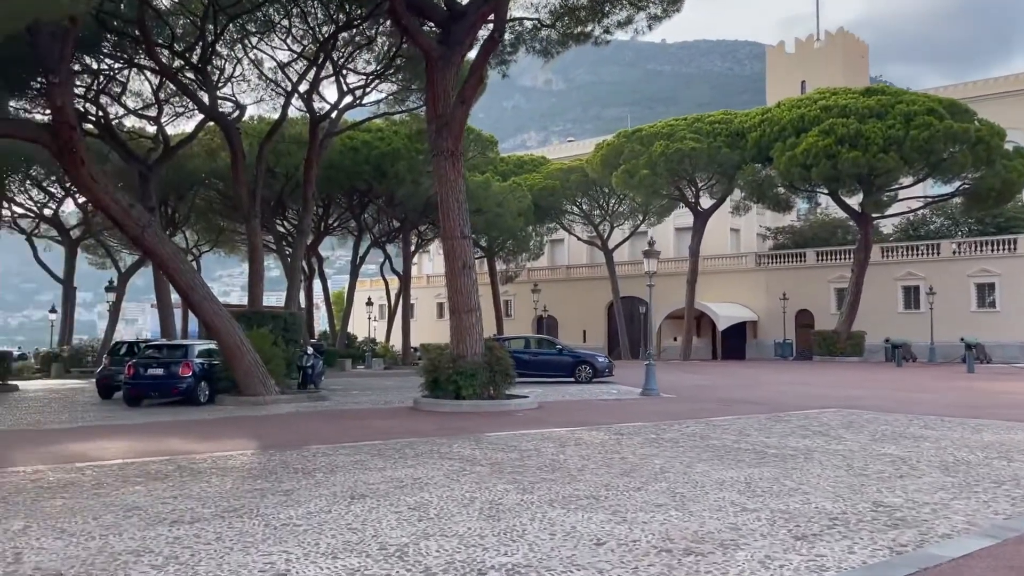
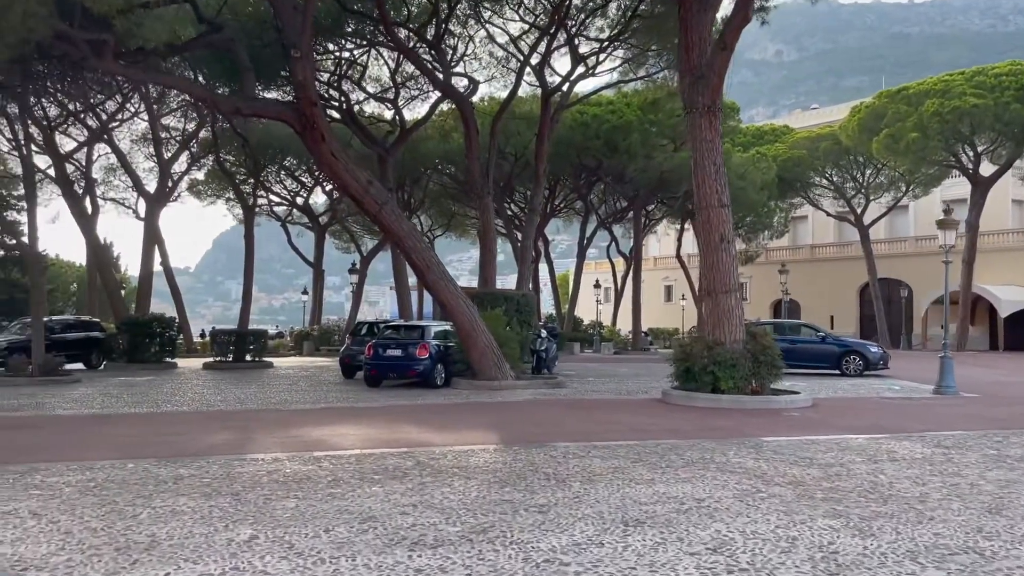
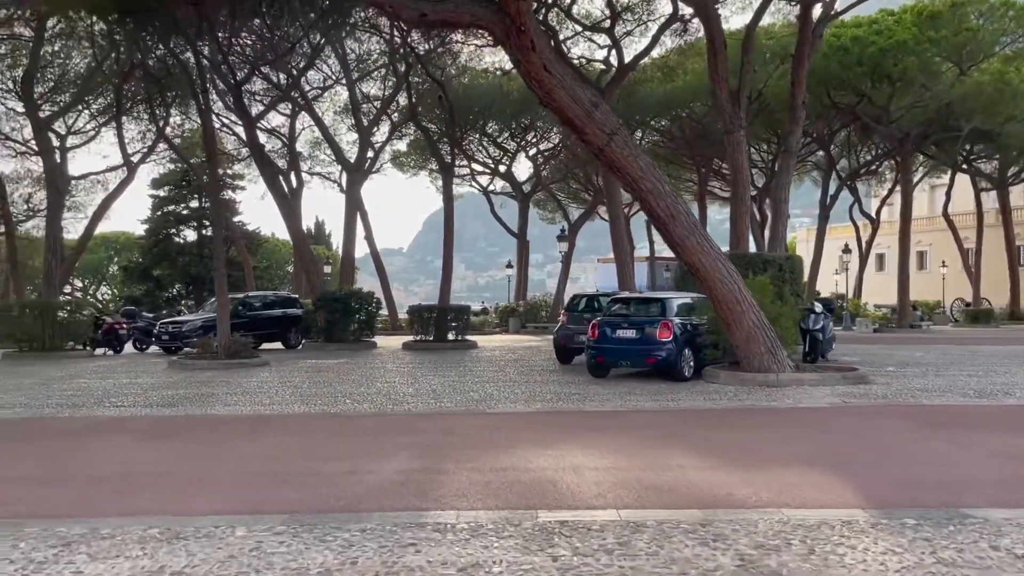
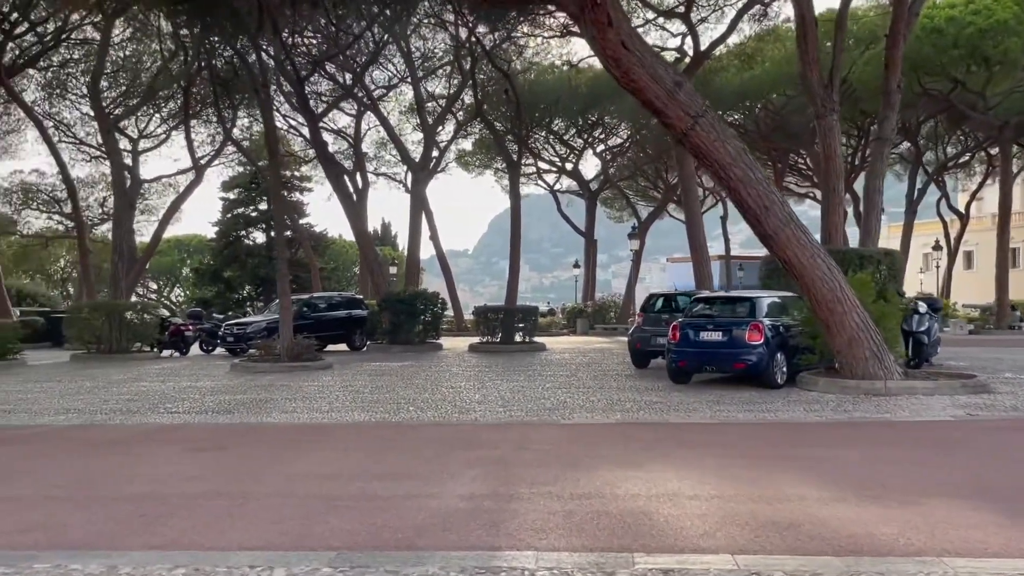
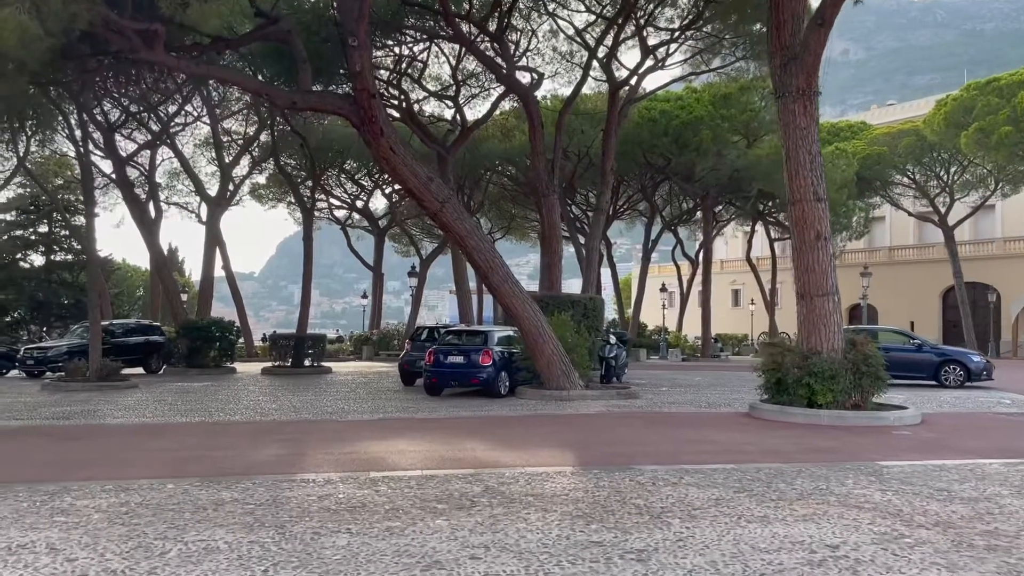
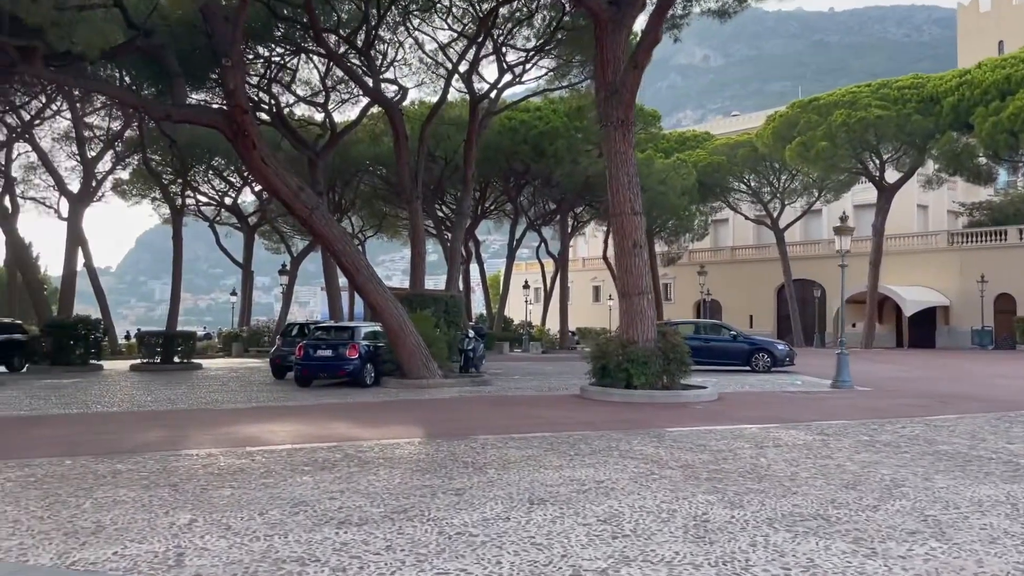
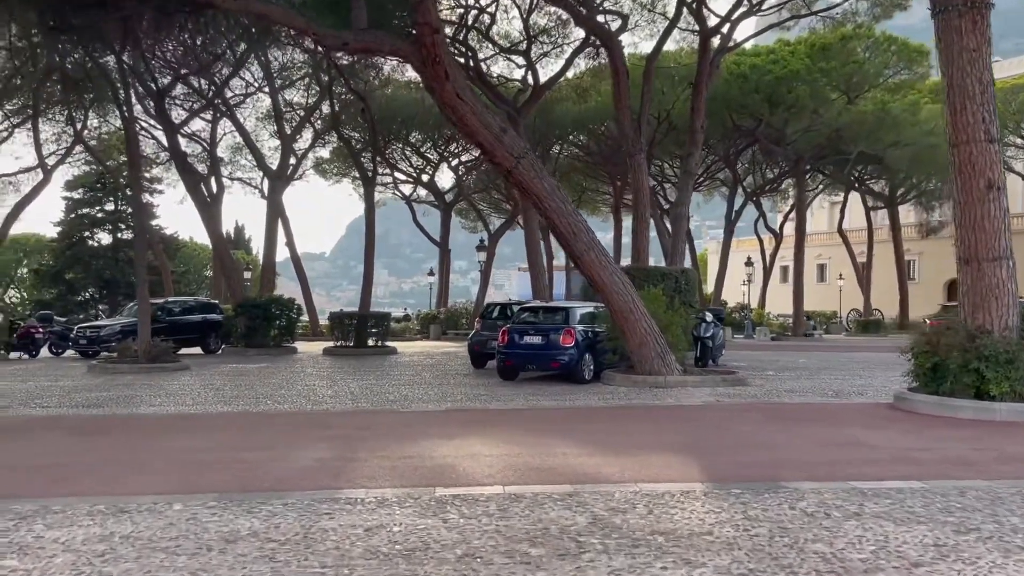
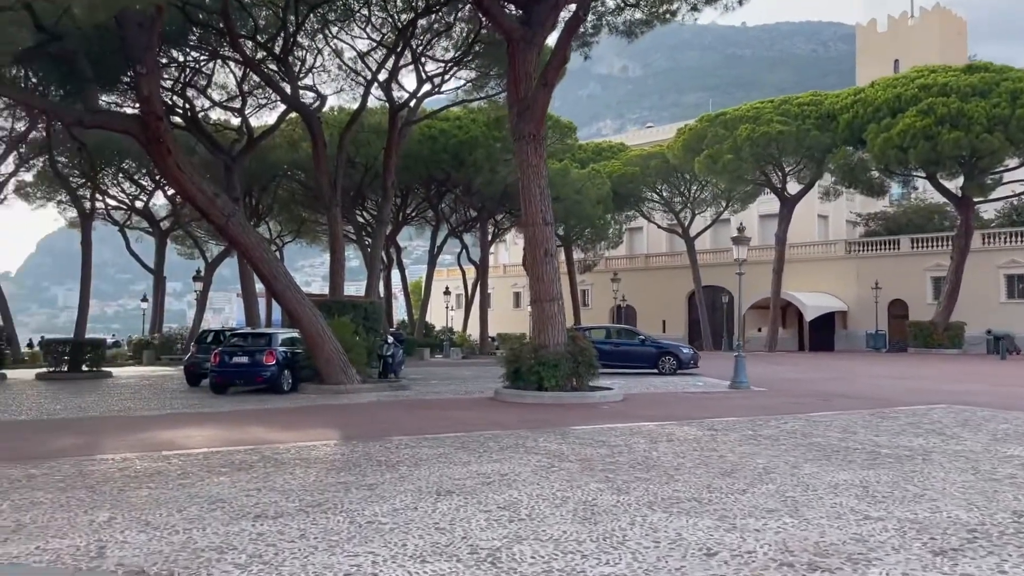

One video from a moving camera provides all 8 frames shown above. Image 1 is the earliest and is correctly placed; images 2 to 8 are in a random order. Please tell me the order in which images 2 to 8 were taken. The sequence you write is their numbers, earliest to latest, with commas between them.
8, 6, 2, 5, 7, 3, 4
